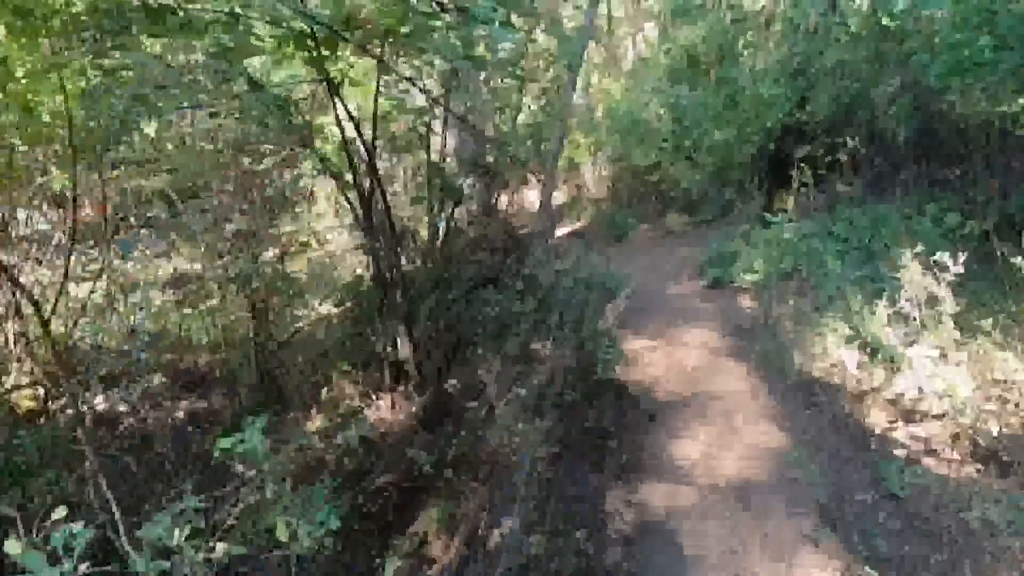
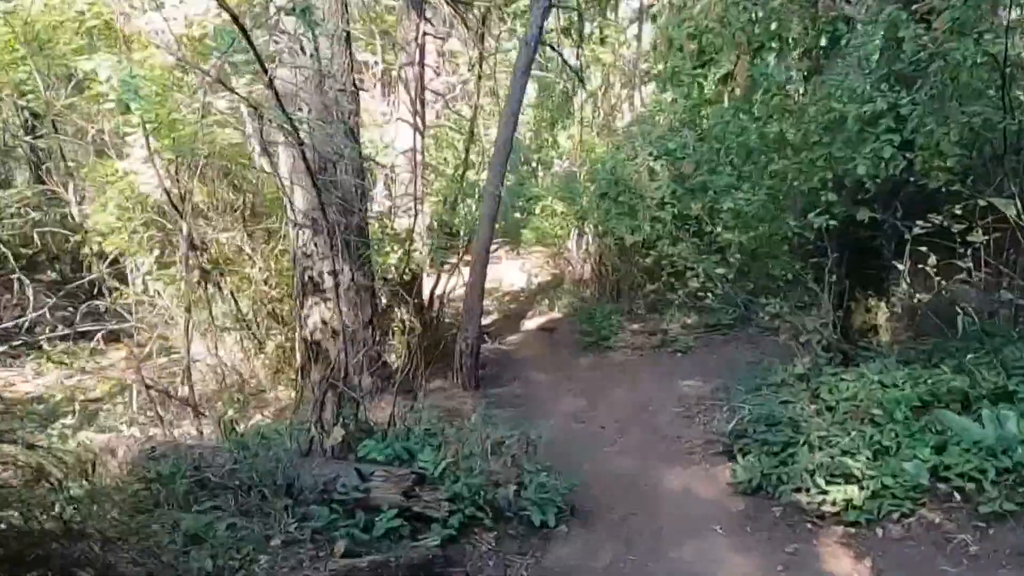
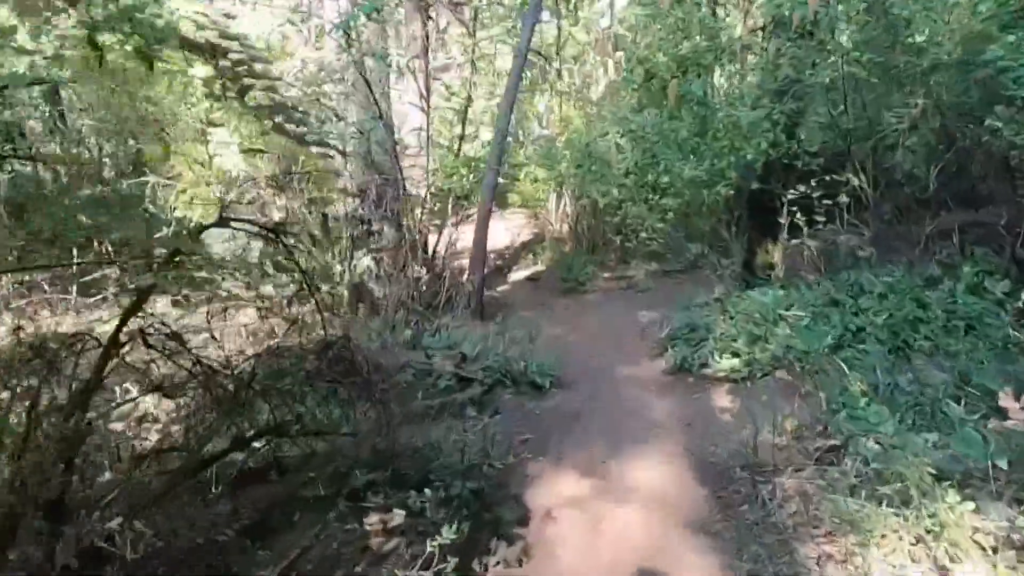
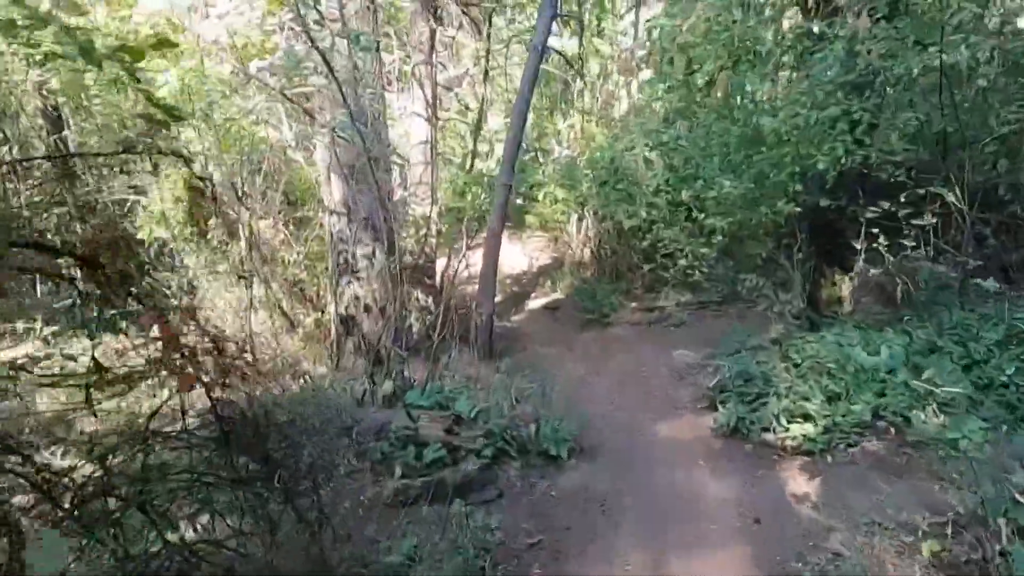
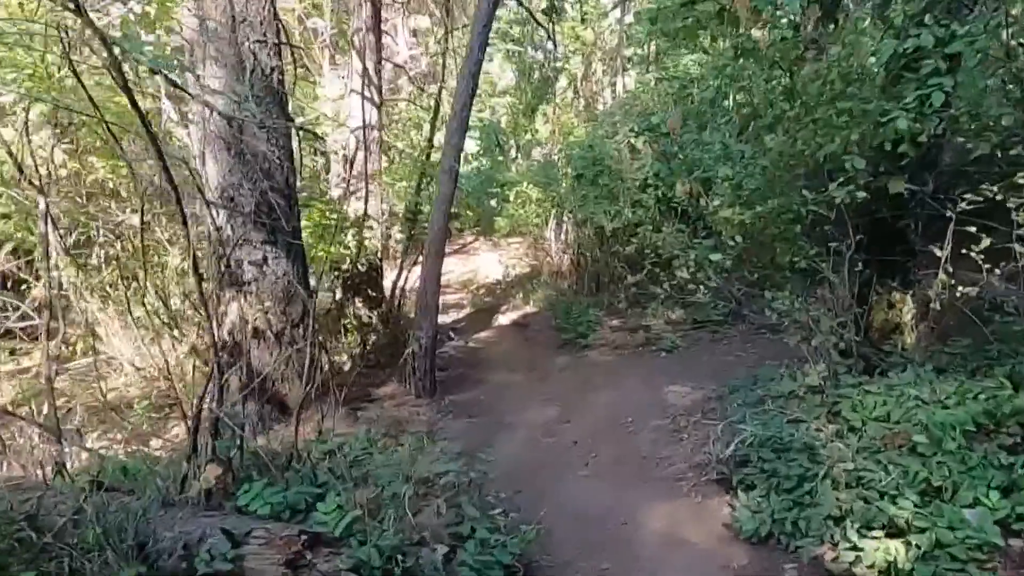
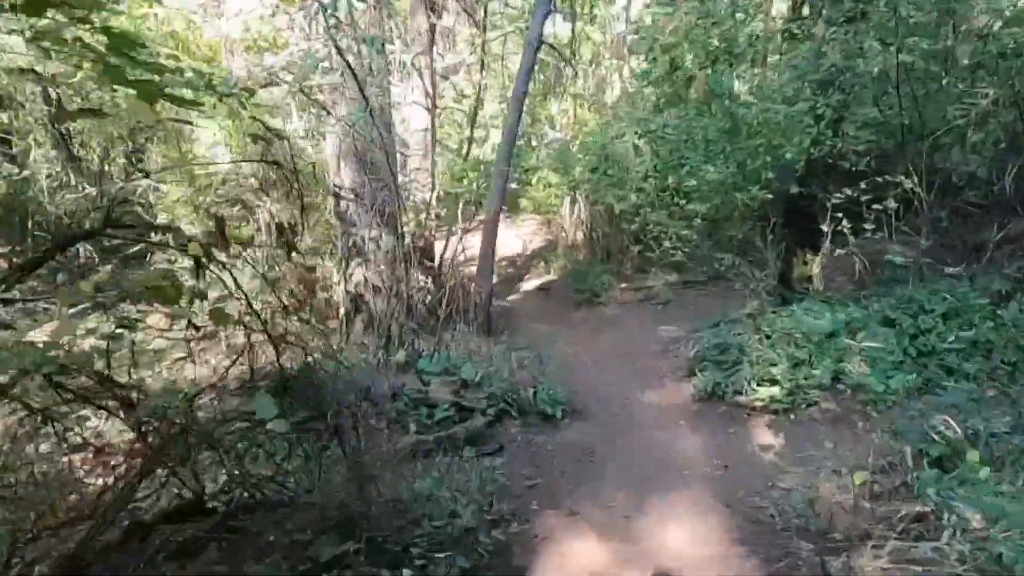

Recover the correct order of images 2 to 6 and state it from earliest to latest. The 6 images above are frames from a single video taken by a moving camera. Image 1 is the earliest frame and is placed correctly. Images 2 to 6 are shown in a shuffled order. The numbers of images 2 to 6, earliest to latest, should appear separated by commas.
3, 6, 4, 2, 5
